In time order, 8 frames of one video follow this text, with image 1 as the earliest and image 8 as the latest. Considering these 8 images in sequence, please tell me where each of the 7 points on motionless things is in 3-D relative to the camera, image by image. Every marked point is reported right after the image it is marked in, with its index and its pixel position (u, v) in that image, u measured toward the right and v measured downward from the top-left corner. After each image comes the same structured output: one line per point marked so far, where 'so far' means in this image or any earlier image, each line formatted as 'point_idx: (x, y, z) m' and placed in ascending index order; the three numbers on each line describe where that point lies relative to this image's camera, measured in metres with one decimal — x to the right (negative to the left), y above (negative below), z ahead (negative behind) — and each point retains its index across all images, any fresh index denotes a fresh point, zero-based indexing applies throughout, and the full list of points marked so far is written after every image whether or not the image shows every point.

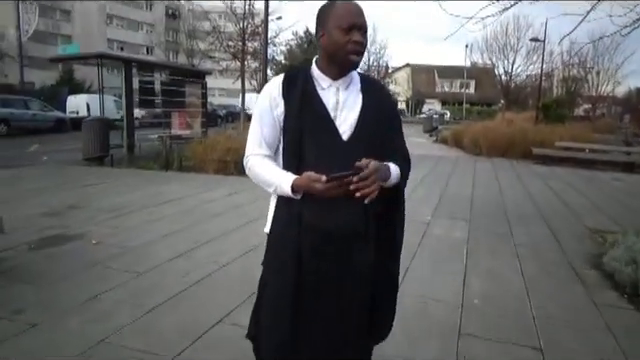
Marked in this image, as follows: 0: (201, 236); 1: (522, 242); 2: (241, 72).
0: (-1.3, -0.6, +5.1) m
1: (+2.2, -0.7, +5.0) m
2: (-2.7, +3.6, +15.8) m
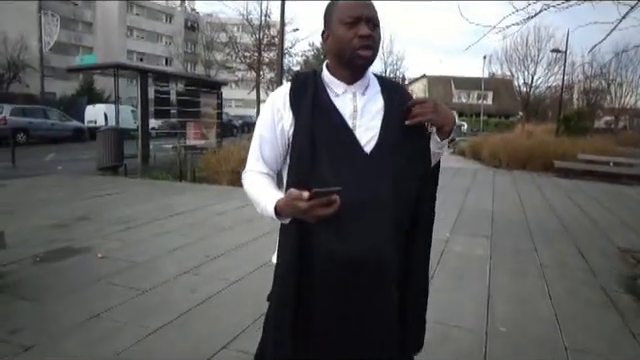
0: (-1.1, -0.8, +5.0) m
1: (+2.3, -0.9, +4.8) m
2: (-2.1, +3.2, +15.9) m
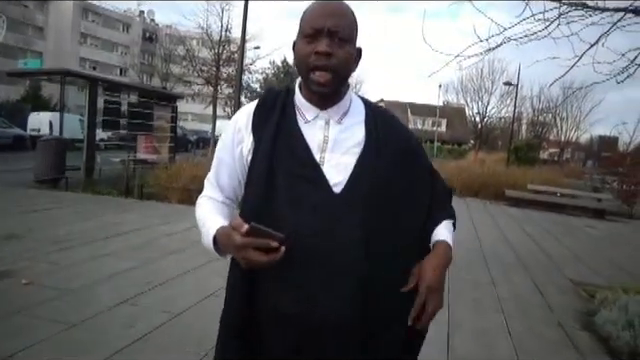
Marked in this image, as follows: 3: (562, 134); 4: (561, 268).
0: (-1.6, -0.9, +4.7) m
1: (+1.8, -1.2, +4.8) m
2: (-3.5, +2.7, +15.6) m
3: (+5.4, +1.0, +10.7) m
4: (+3.3, -1.2, +6.7) m
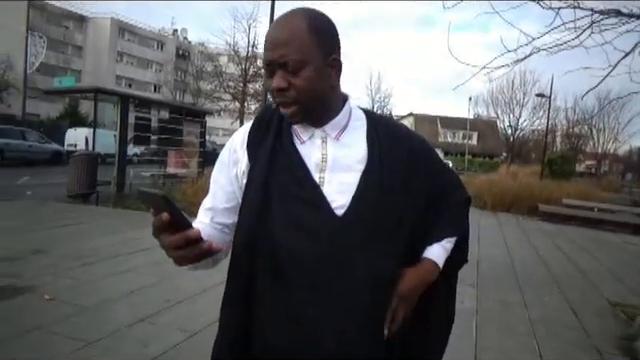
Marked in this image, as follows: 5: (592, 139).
0: (-1.4, -1.1, +4.7) m
1: (+2.1, -1.3, +4.6) m
2: (-2.5, +2.2, +15.7) m
3: (+6.0, +0.7, +10.3) m
4: (+3.7, -1.4, +6.3) m
5: (+6.2, +0.9, +10.9) m
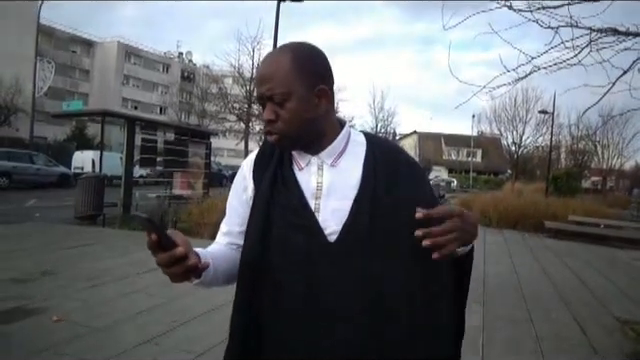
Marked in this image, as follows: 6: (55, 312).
0: (-1.3, -1.3, +4.7) m
1: (+2.1, -1.5, +4.5) m
2: (-2.4, +1.5, +15.9) m
3: (+6.1, +0.4, +10.3) m
4: (+3.8, -1.6, +6.3) m
5: (+6.3, +0.6, +10.9) m
6: (-2.6, -1.3, +4.7) m
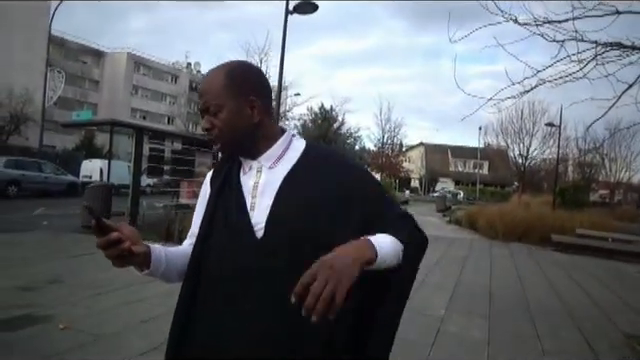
0: (-1.3, -1.4, +4.7) m
1: (+2.2, -1.6, +4.5) m
2: (-2.2, +1.2, +16.0) m
3: (+6.2, +0.1, +10.2) m
4: (+3.8, -1.8, +6.2) m
5: (+6.4, +0.3, +10.8) m
6: (-2.5, -1.4, +4.7) m
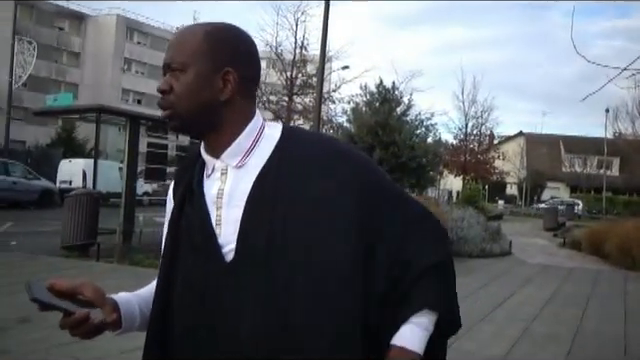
0: (-0.6, -1.7, +1.6) m
1: (+2.9, -1.9, +1.2) m
2: (-1.0, +1.2, +12.8) m
3: (+7.2, 0.0, +6.7) m
4: (+4.6, -2.1, +2.9) m
5: (+7.4, +0.2, +7.3) m
6: (-1.8, -1.7, +1.7) m
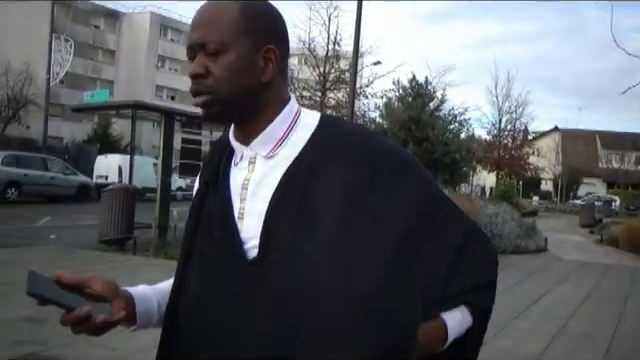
0: (-0.2, -1.7, +1.7) m
1: (+3.2, -1.9, +1.2) m
2: (-0.2, +1.4, +12.9) m
3: (+7.7, +0.1, +6.5) m
4: (+5.0, -2.0, +2.8) m
5: (+7.9, +0.2, +7.0) m
6: (-1.5, -1.7, +1.8) m
